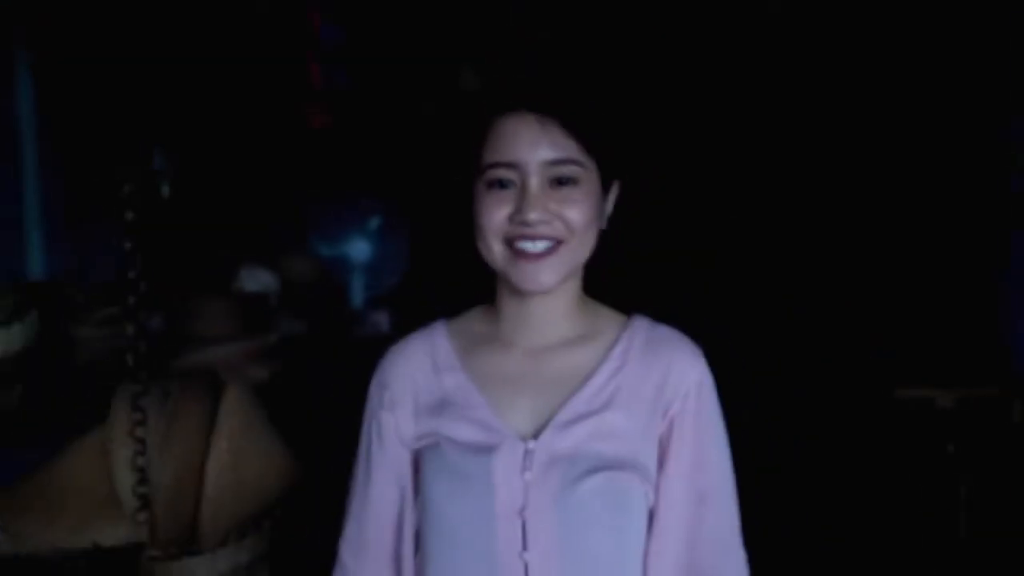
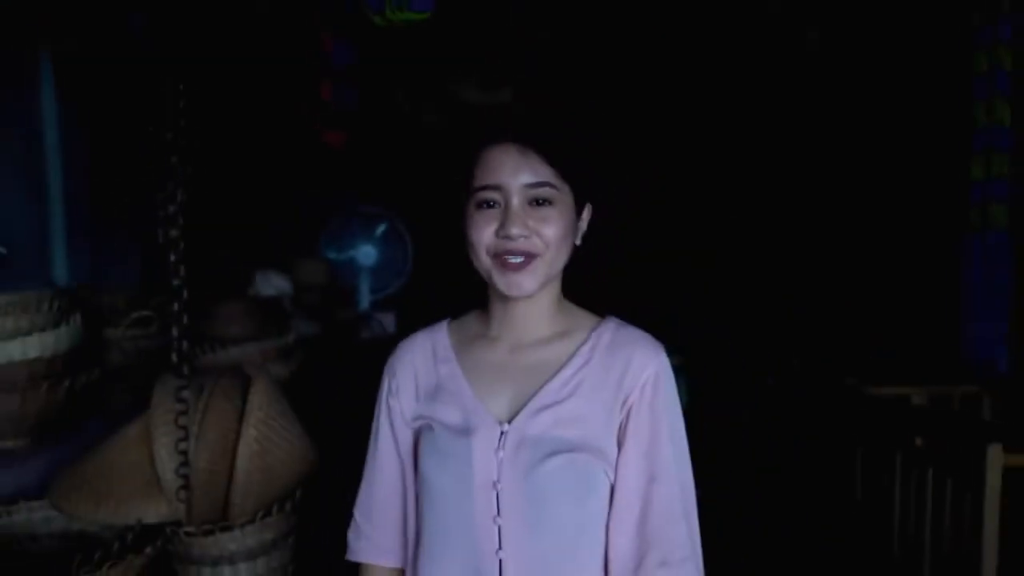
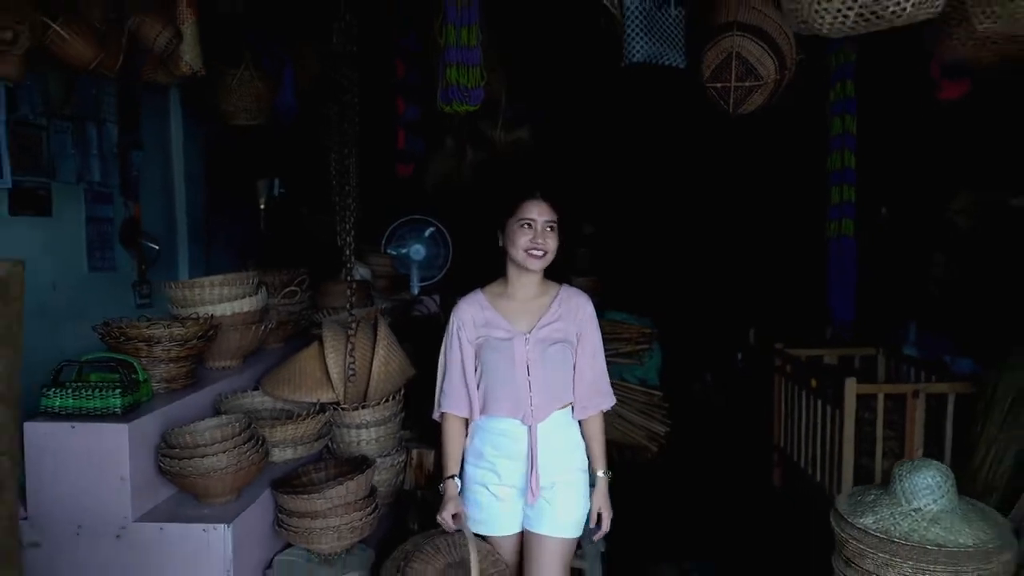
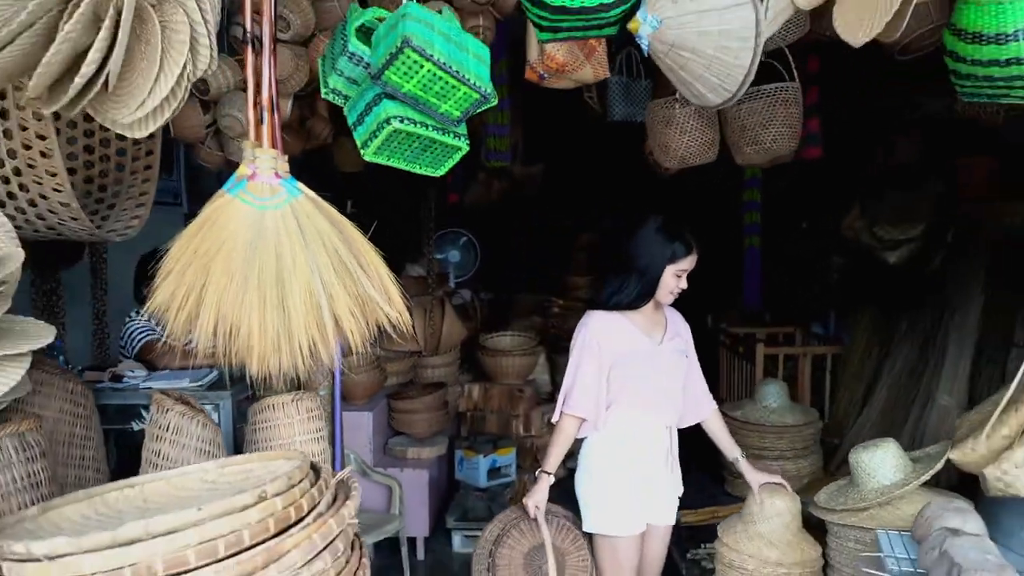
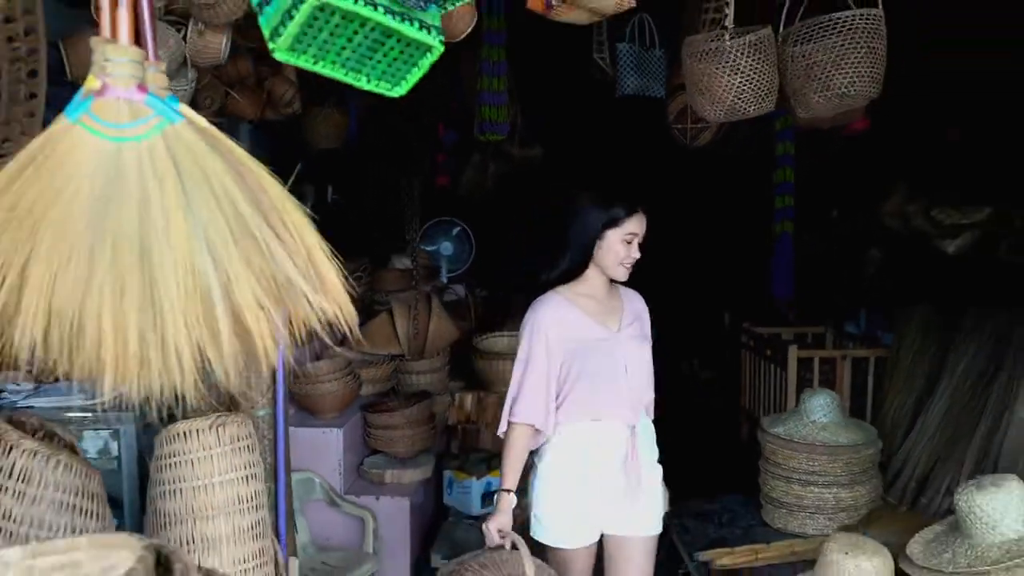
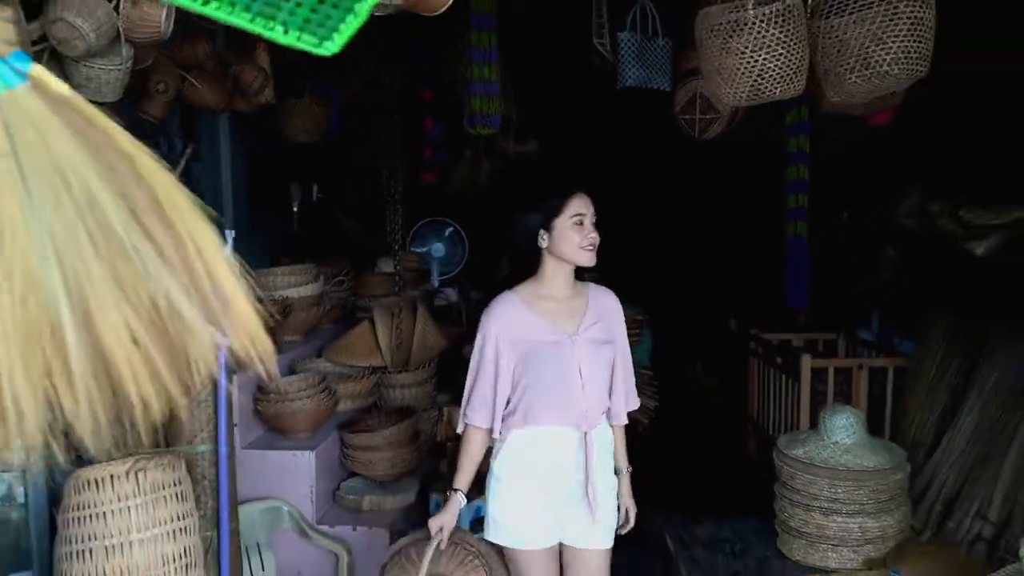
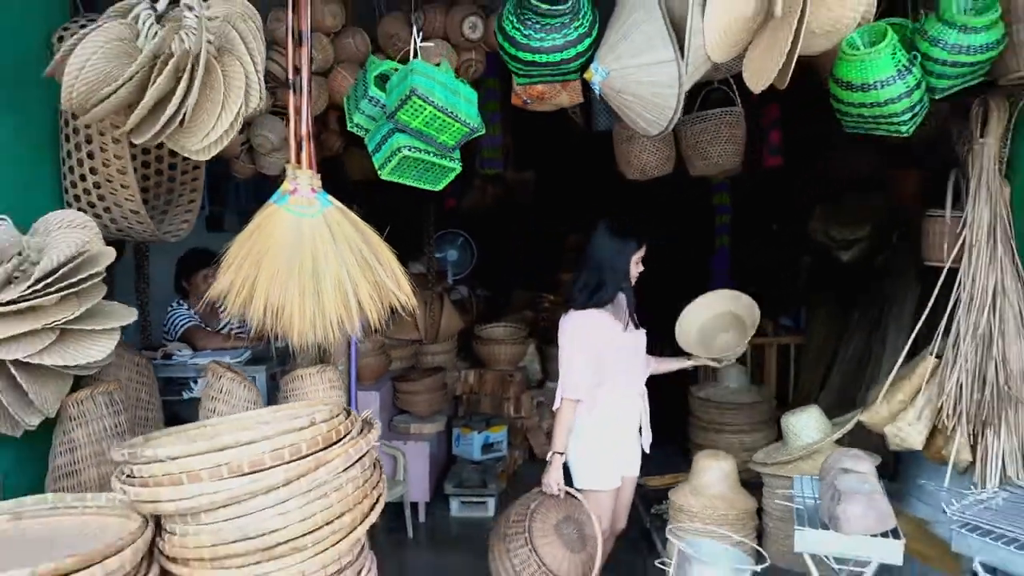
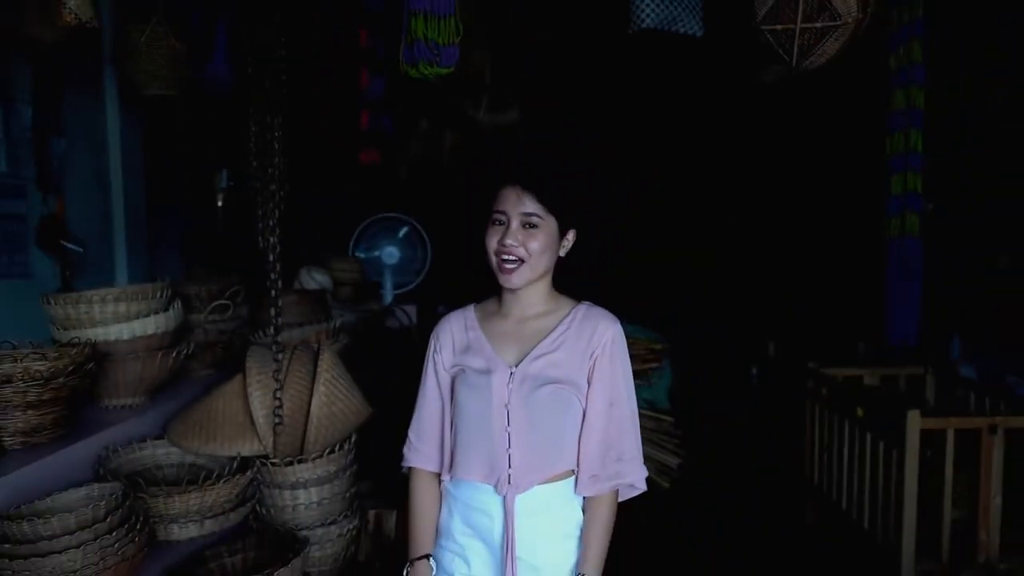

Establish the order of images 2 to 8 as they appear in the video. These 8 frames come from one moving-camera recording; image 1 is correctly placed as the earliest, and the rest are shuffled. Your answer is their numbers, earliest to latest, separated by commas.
2, 8, 3, 6, 5, 4, 7
